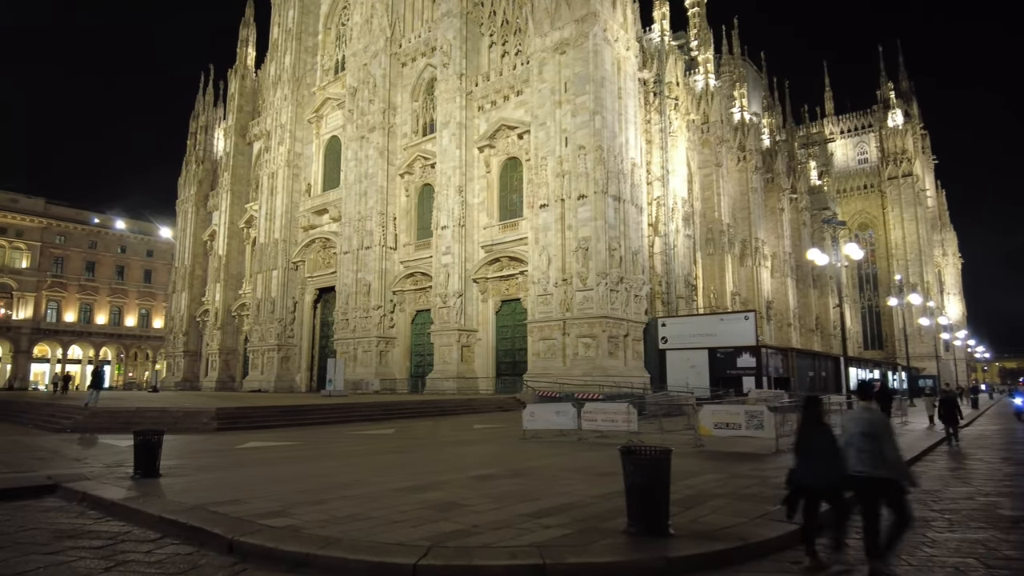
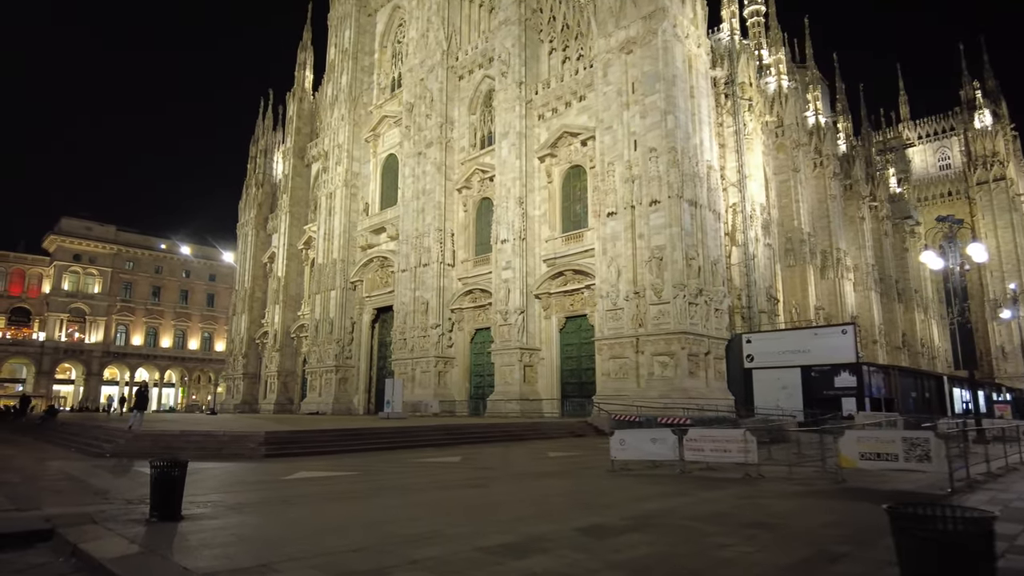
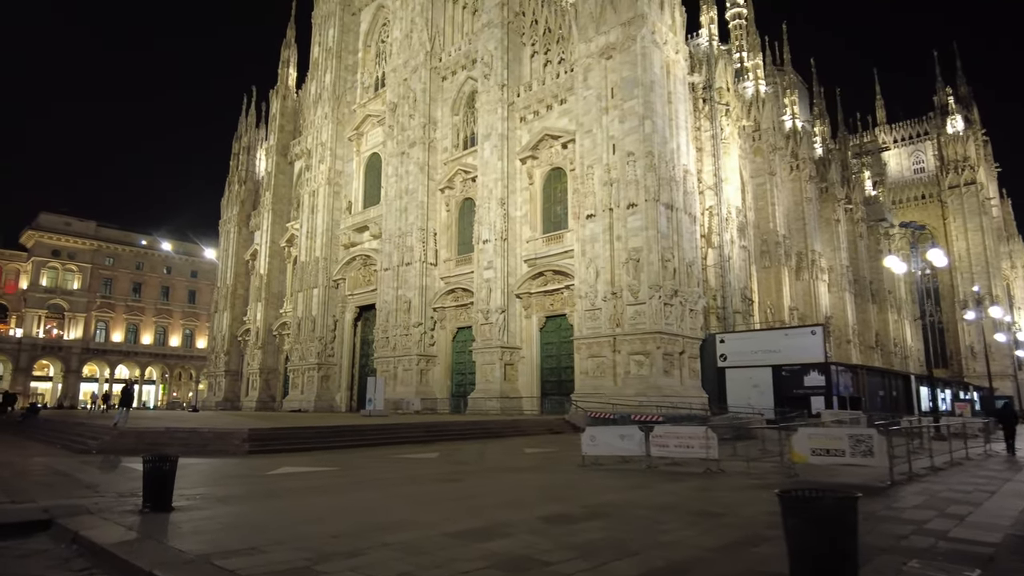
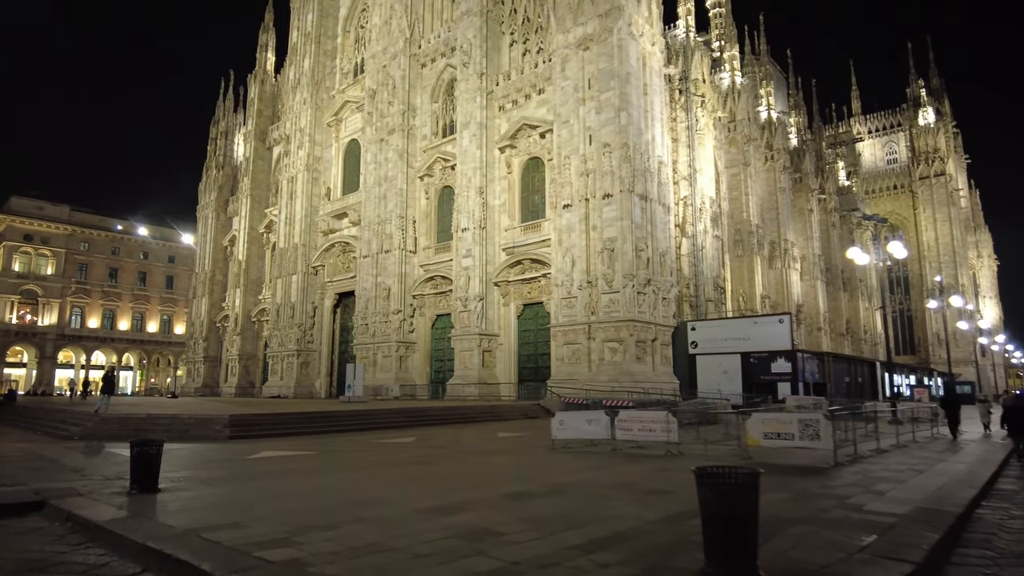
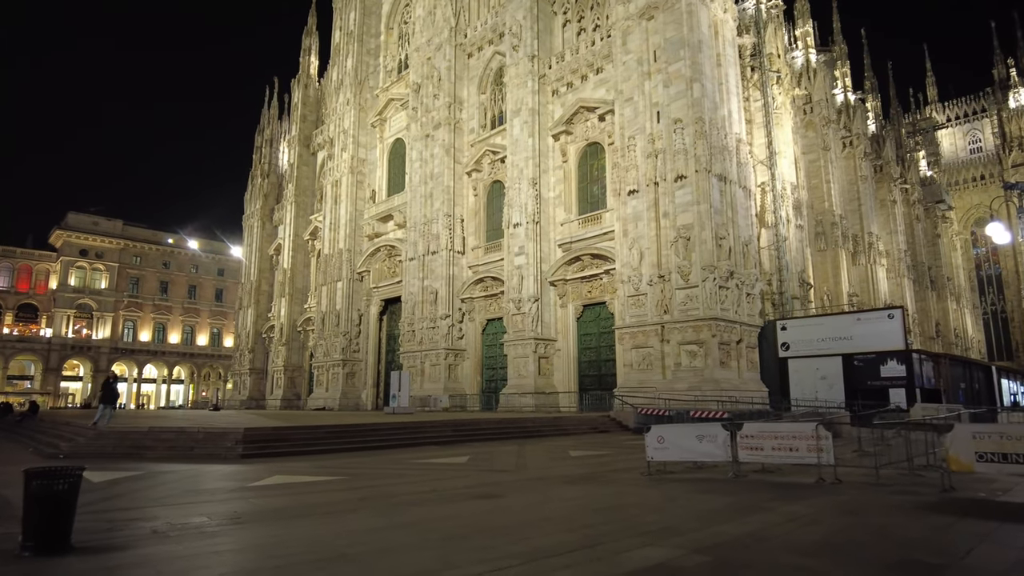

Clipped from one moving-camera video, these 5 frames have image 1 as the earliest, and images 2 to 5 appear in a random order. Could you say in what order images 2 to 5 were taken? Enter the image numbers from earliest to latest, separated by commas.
4, 3, 2, 5
